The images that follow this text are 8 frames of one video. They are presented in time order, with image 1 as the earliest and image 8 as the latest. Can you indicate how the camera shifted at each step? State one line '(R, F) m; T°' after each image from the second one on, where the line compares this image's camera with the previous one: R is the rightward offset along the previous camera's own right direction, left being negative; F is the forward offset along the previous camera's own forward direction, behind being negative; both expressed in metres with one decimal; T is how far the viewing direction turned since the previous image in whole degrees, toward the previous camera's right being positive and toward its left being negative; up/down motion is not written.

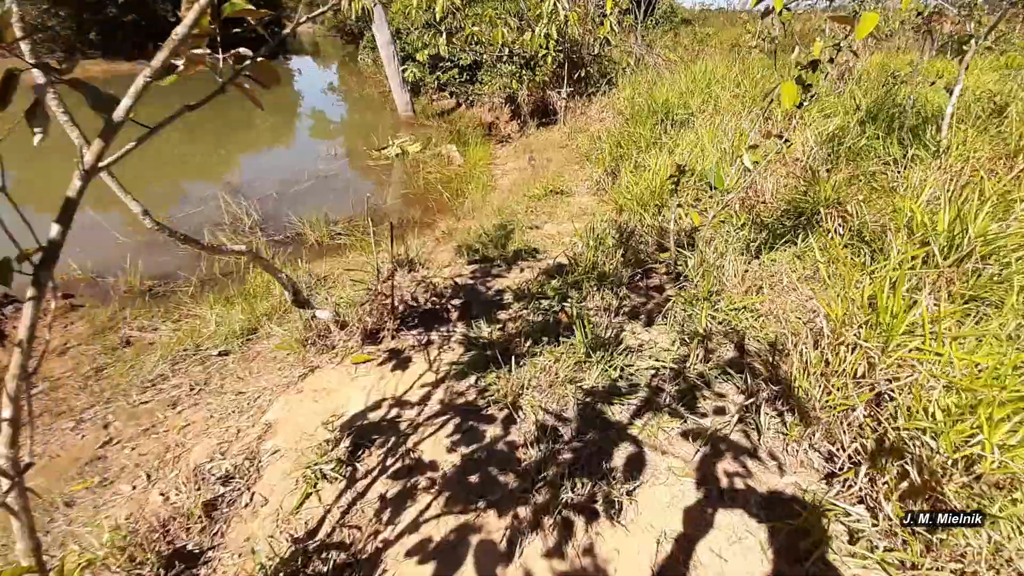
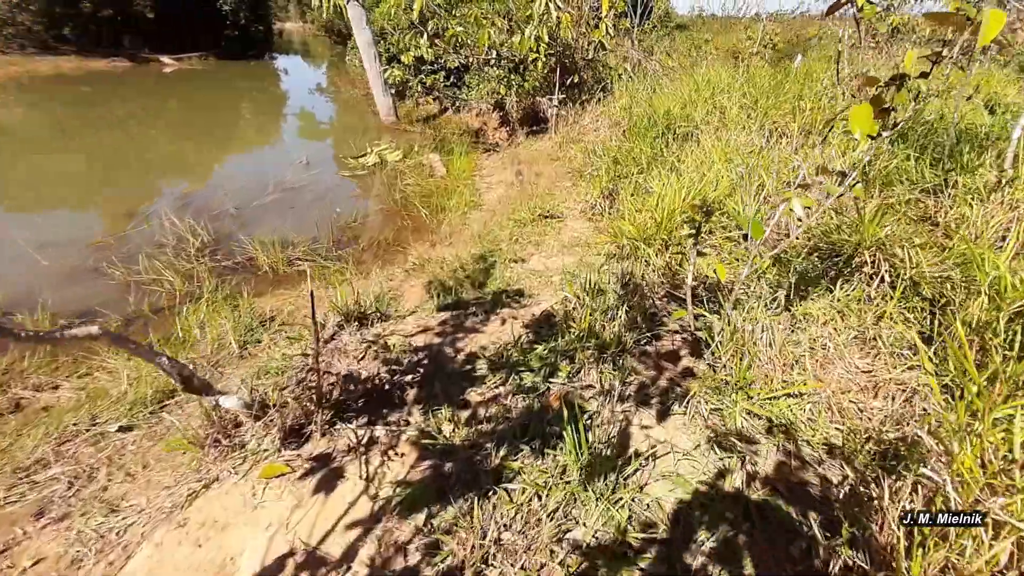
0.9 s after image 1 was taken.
(+0.1, +0.5) m; +1°
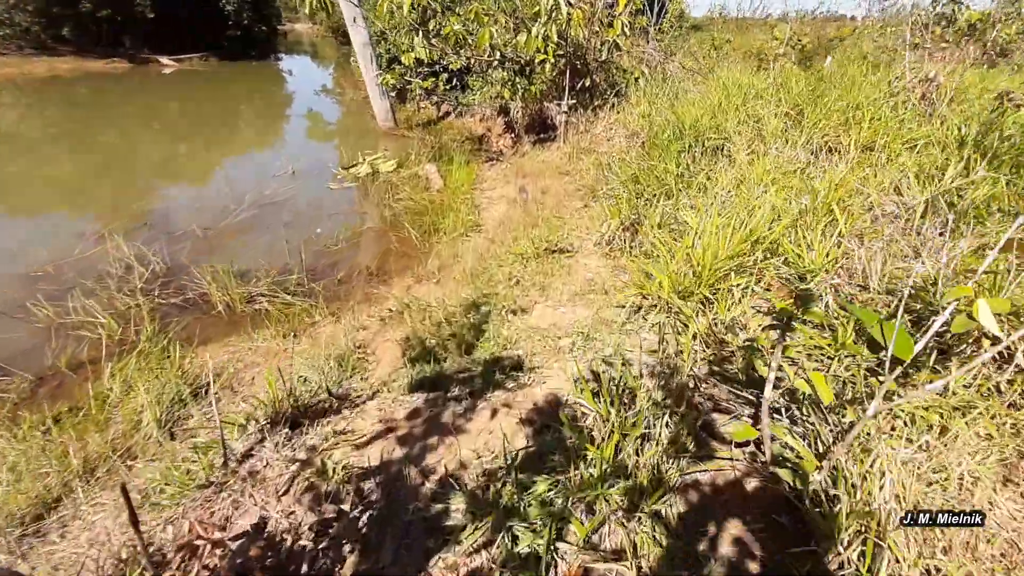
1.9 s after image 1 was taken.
(0.0, +0.6) m; -1°
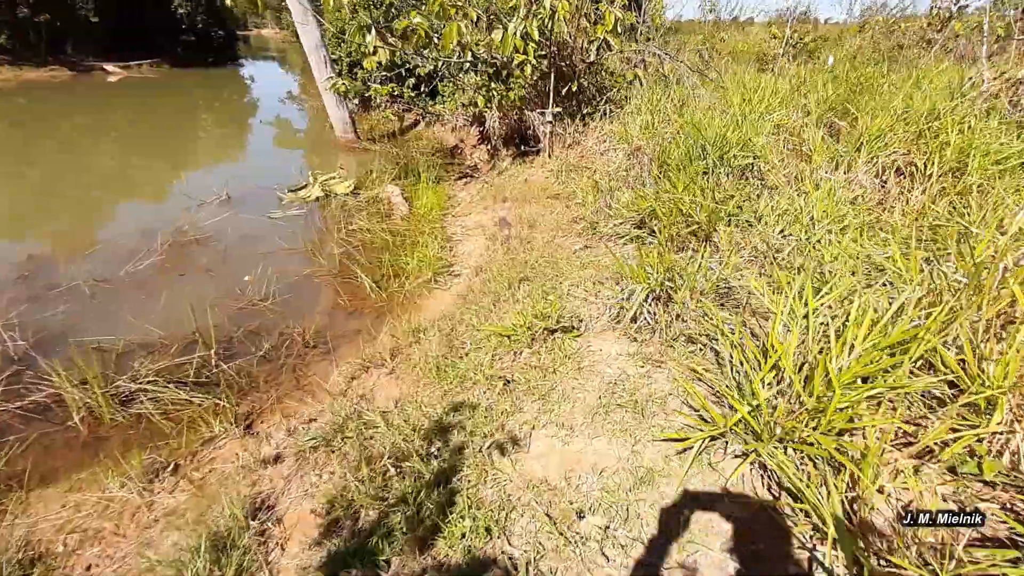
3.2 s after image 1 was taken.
(0.0, +0.9) m; +2°
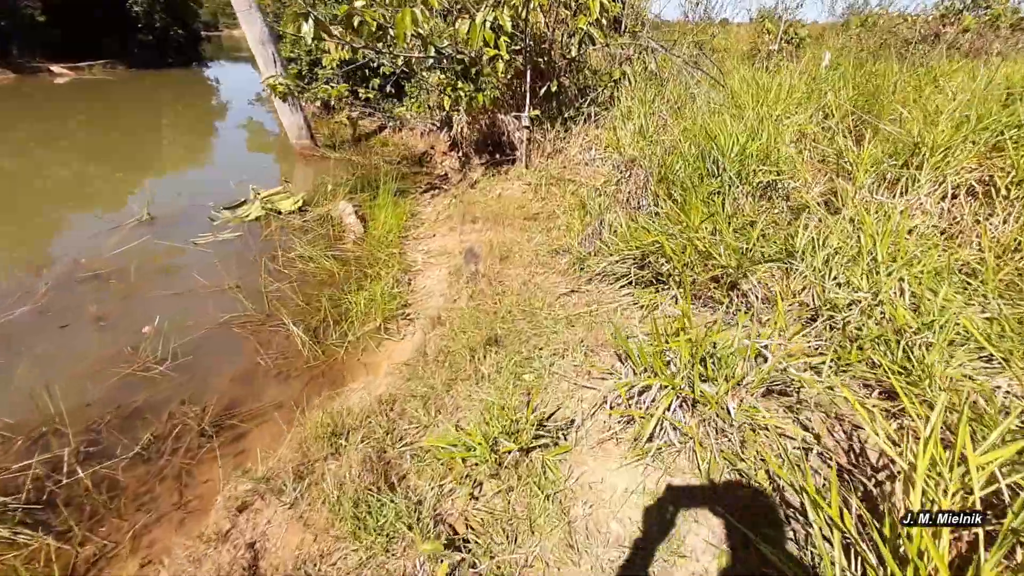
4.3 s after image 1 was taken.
(+0.1, +0.7) m; +2°
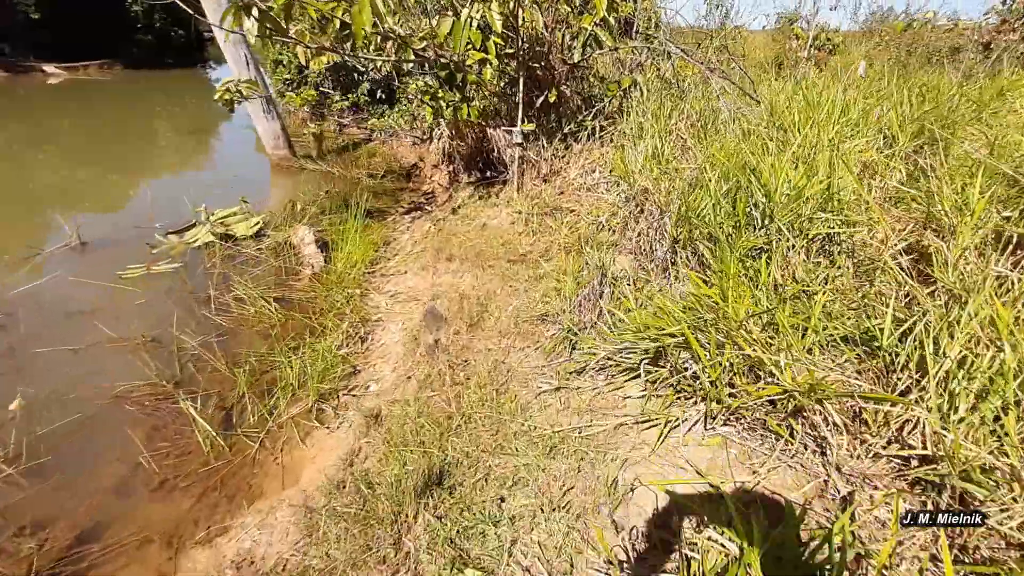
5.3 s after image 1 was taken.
(+0.1, +0.7) m; -1°
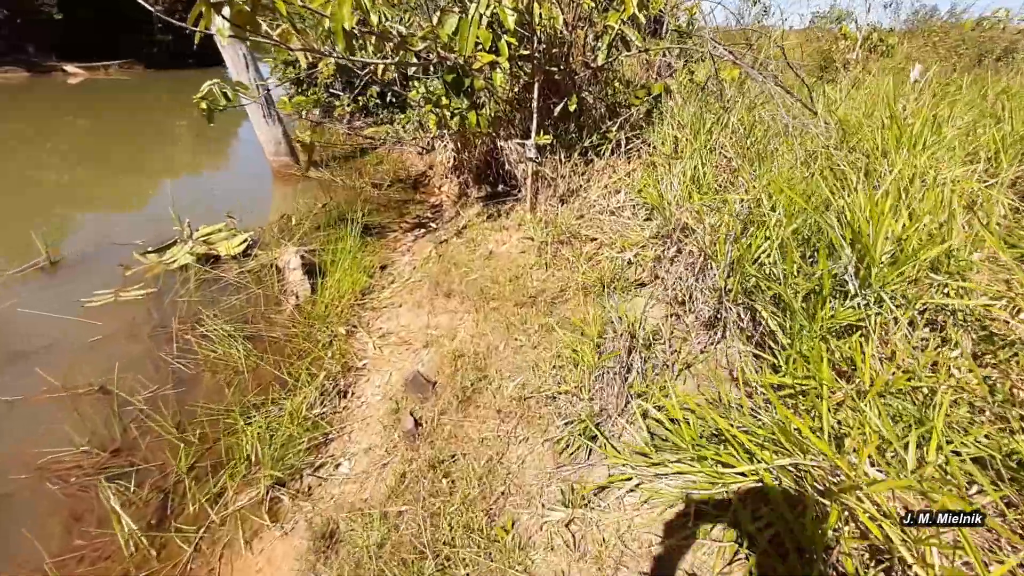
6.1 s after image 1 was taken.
(0.0, +0.5) m; -2°
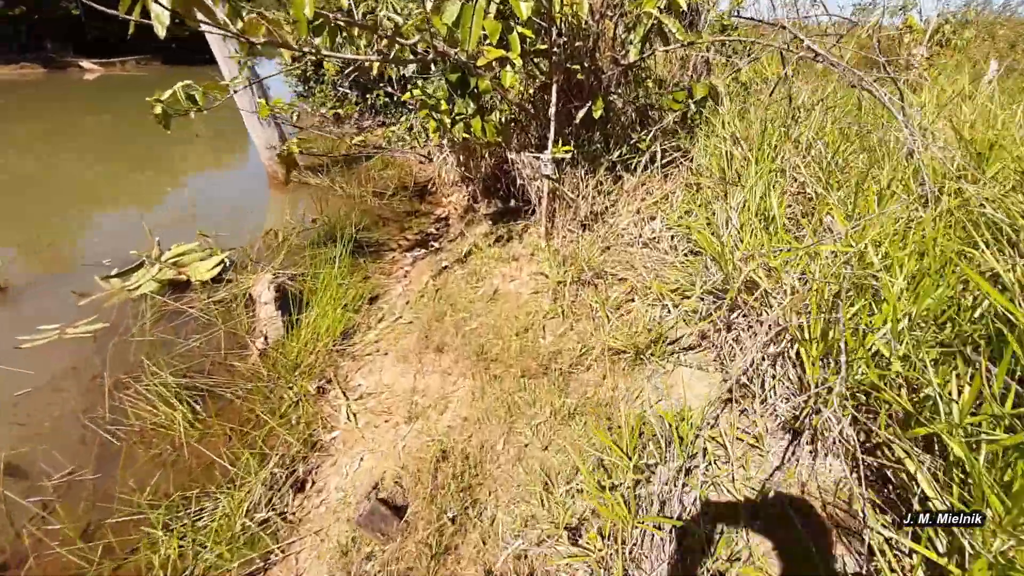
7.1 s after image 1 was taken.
(0.0, +0.5) m; -2°
